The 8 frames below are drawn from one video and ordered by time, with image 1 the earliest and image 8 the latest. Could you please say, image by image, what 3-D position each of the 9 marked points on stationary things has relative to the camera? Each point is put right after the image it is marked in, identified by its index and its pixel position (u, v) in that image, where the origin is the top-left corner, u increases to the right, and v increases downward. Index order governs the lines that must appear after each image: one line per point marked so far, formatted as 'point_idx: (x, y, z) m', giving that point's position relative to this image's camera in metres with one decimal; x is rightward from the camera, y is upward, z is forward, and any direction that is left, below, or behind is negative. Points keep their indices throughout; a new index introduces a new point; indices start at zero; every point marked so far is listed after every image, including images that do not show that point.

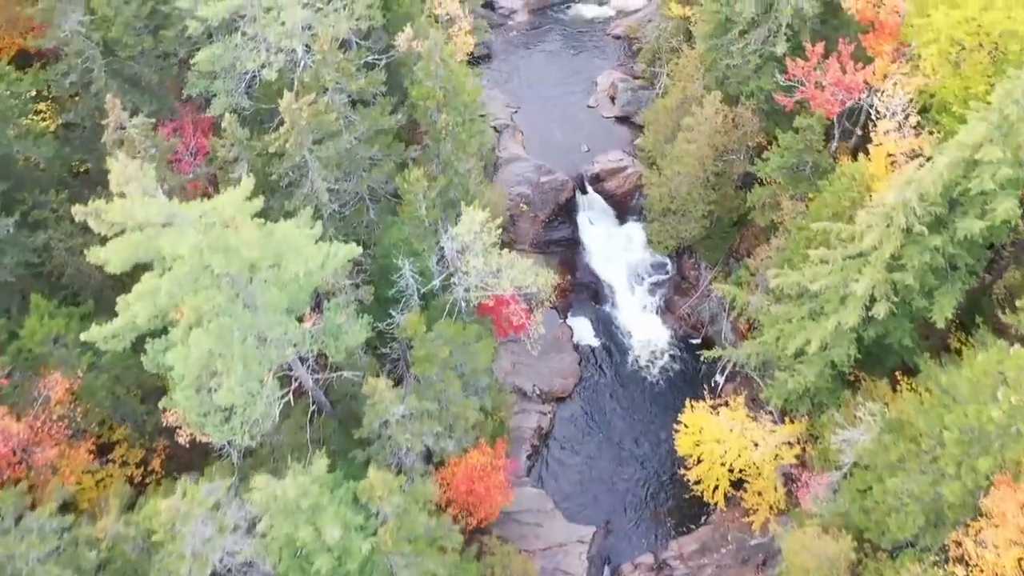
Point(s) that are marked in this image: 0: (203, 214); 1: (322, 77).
0: (-6.3, +1.5, +13.3) m
1: (-5.6, +6.2, +19.2) m
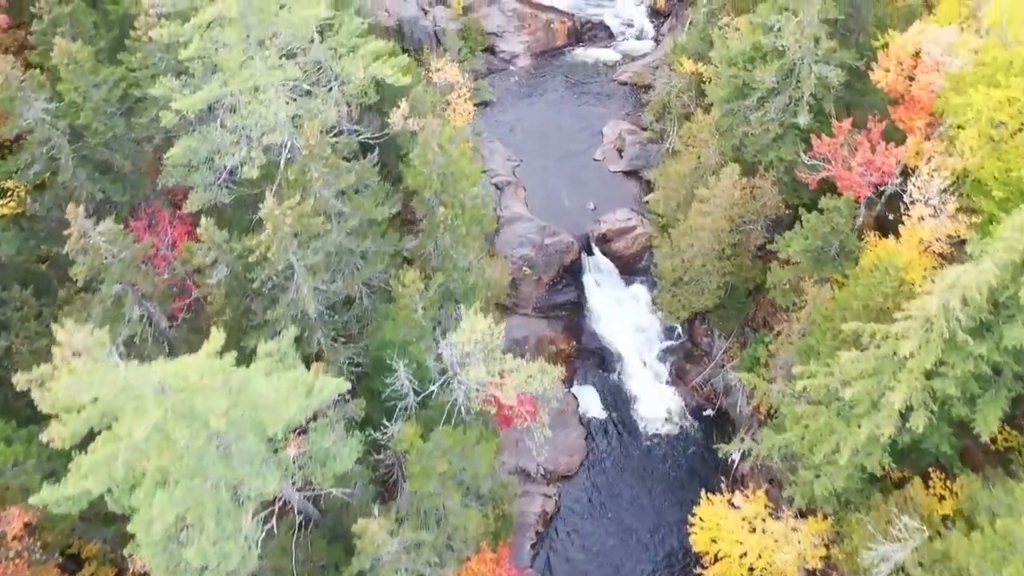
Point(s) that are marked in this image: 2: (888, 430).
0: (-6.2, -1.6, +11.6) m
1: (-5.5, +3.1, +17.5) m
2: (+10.5, -3.9, +18.2) m
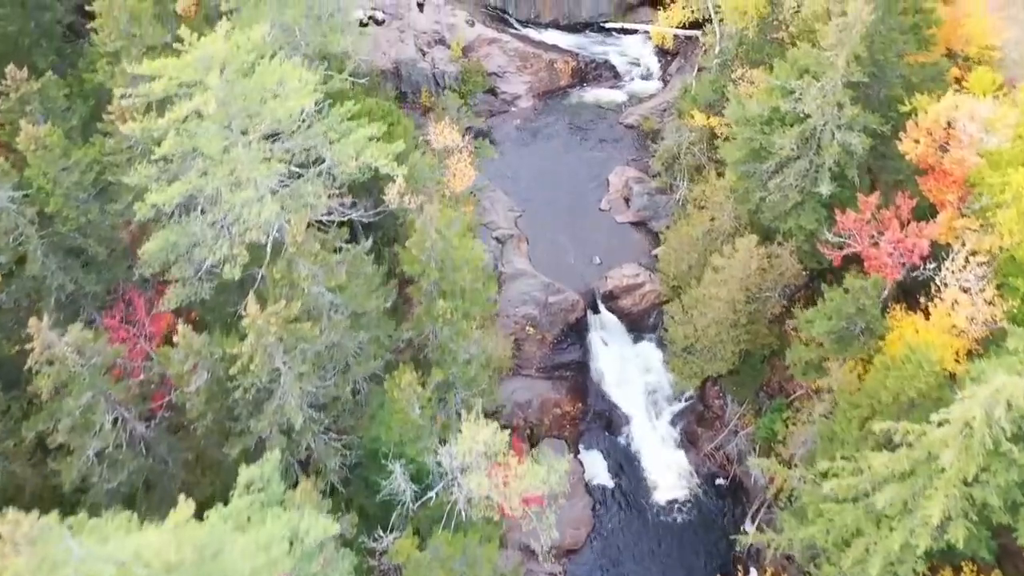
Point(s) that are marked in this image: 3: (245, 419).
0: (-6.1, -4.2, +10.2) m
1: (-5.4, +0.4, +16.1) m
2: (+10.6, -6.6, +16.8) m
3: (-6.8, -3.3, +16.5) m
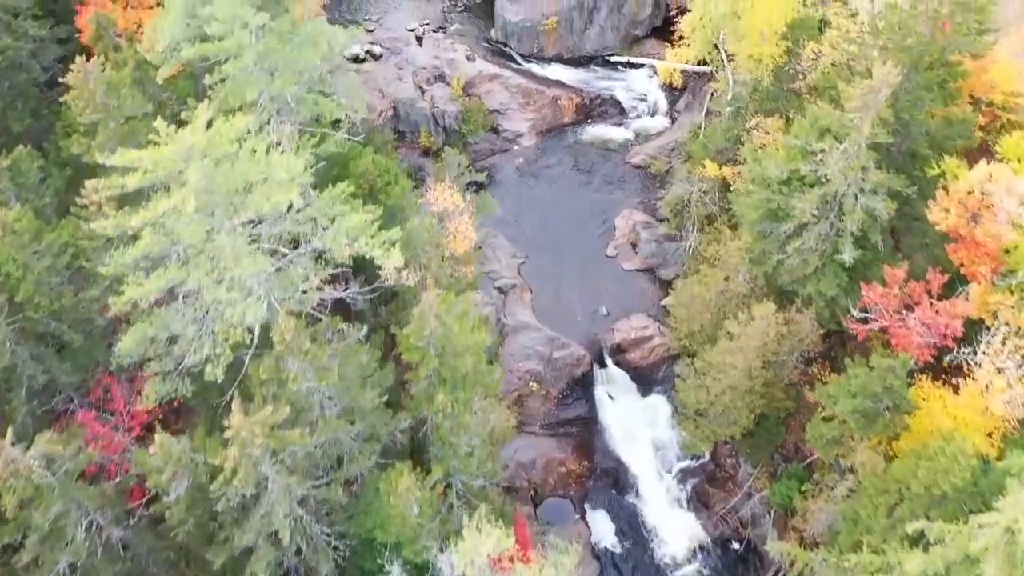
0: (-5.9, -6.5, +8.9) m
1: (-5.2, -1.8, +14.9) m
2: (+10.8, -8.8, +15.5) m
3: (-6.6, -5.6, +15.3) m
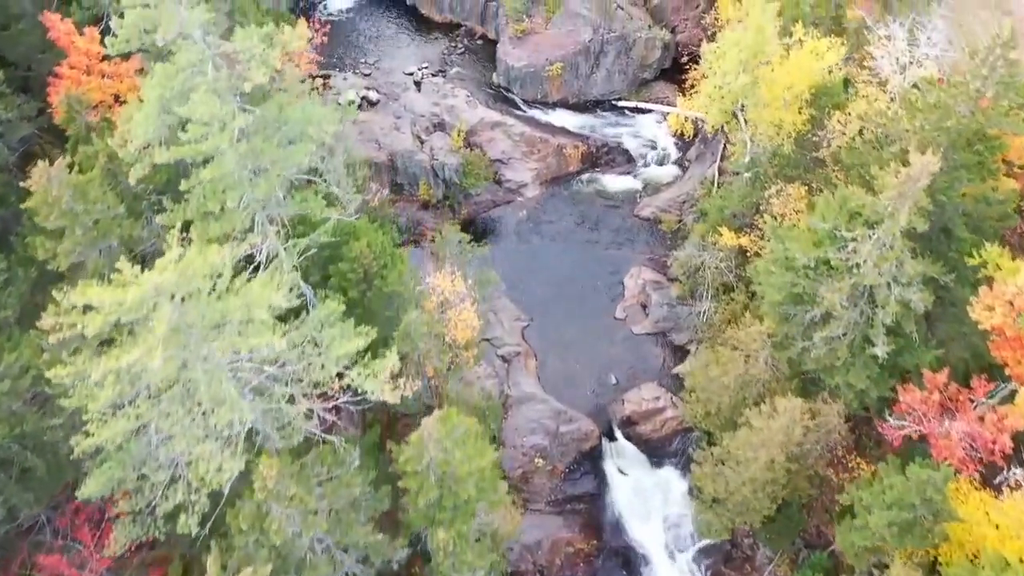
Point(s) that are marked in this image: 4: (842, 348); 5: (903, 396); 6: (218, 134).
0: (-5.7, -9.3, +7.4) m
1: (-5.1, -4.7, +13.4) m
2: (+11.0, -11.7, +14.0) m
3: (-6.5, -8.4, +13.7) m
4: (+10.0, -1.8, +19.7) m
5: (+10.7, -3.0, +17.9) m
6: (-6.5, +3.4, +14.3) m
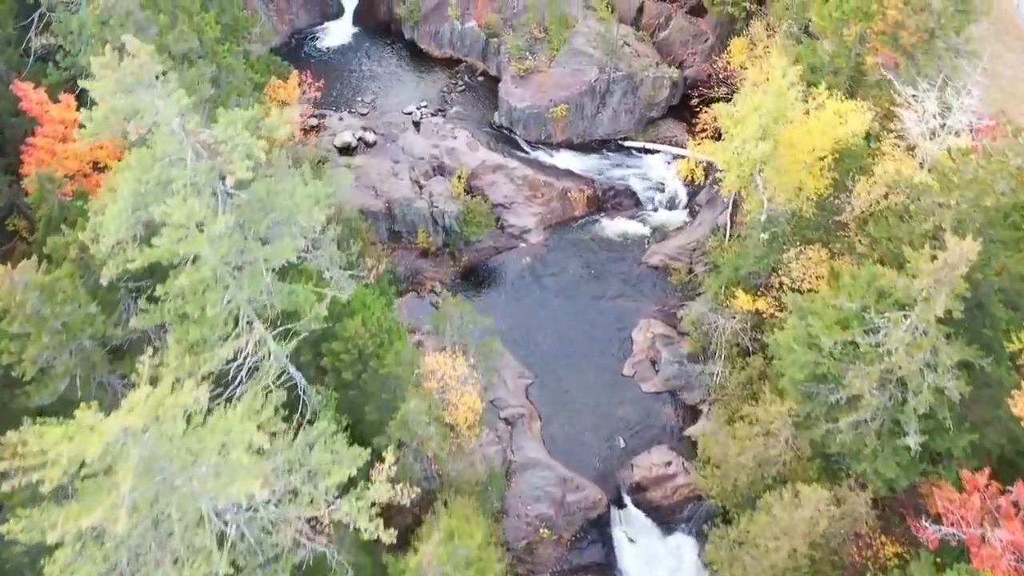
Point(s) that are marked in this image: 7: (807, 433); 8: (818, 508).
0: (-5.6, -11.6, +6.1) m
1: (-4.9, -7.0, +12.1) m
2: (+11.1, -14.0, +12.7) m
3: (-6.3, -10.8, +12.4) m
4: (+10.1, -4.1, +18.4) m
5: (+10.9, -5.3, +16.6) m
6: (-6.3, +1.1, +13.1) m
7: (+9.0, -4.4, +19.9) m
8: (+8.8, -6.3, +18.8) m
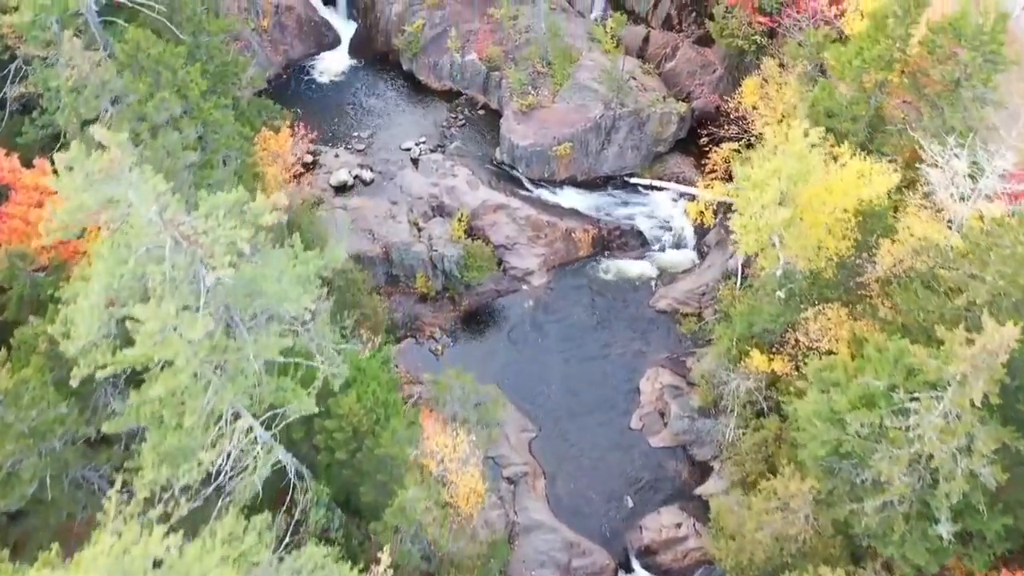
0: (-5.4, -13.6, +4.9) m
1: (-4.8, -9.0, +10.9) m
2: (+11.3, -16.0, +11.6) m
3: (-6.2, -12.8, +11.3) m
4: (+10.2, -6.2, +17.3) m
5: (+11.0, -7.3, +15.5) m
6: (-6.2, -0.9, +11.9) m
7: (+9.1, -6.4, +18.8) m
8: (+8.9, -8.3, +17.6) m
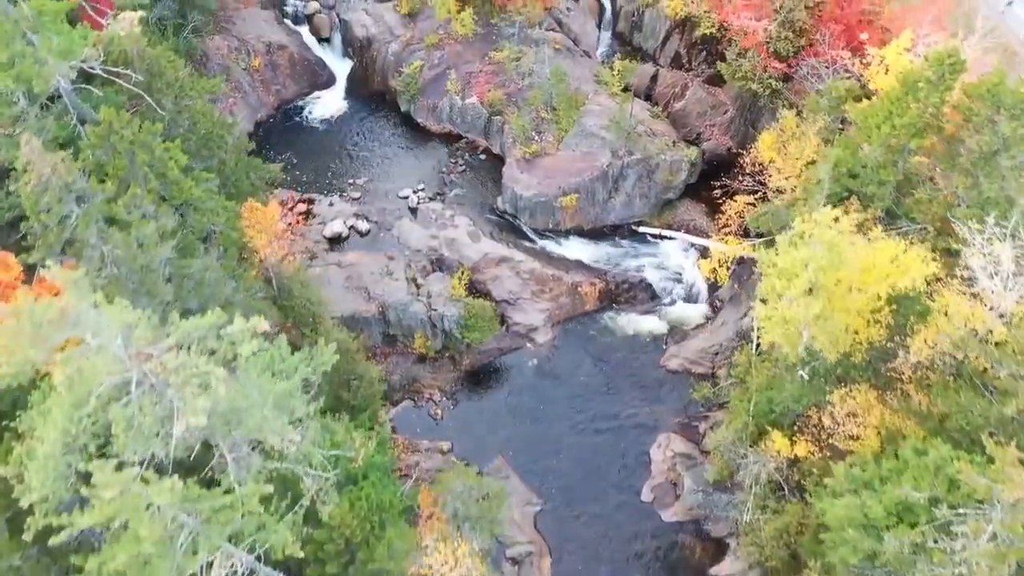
0: (-5.2, -16.1, +3.4) m
1: (-4.6, -11.5, +9.5) m
2: (+11.4, -18.4, +10.1) m
3: (-6.0, -15.3, +9.8) m
4: (+10.4, -8.6, +15.8) m
5: (+11.1, -9.8, +14.1) m
6: (-6.1, -3.4, +10.5) m
7: (+9.3, -8.9, +17.4) m
8: (+9.1, -10.8, +16.2) m
